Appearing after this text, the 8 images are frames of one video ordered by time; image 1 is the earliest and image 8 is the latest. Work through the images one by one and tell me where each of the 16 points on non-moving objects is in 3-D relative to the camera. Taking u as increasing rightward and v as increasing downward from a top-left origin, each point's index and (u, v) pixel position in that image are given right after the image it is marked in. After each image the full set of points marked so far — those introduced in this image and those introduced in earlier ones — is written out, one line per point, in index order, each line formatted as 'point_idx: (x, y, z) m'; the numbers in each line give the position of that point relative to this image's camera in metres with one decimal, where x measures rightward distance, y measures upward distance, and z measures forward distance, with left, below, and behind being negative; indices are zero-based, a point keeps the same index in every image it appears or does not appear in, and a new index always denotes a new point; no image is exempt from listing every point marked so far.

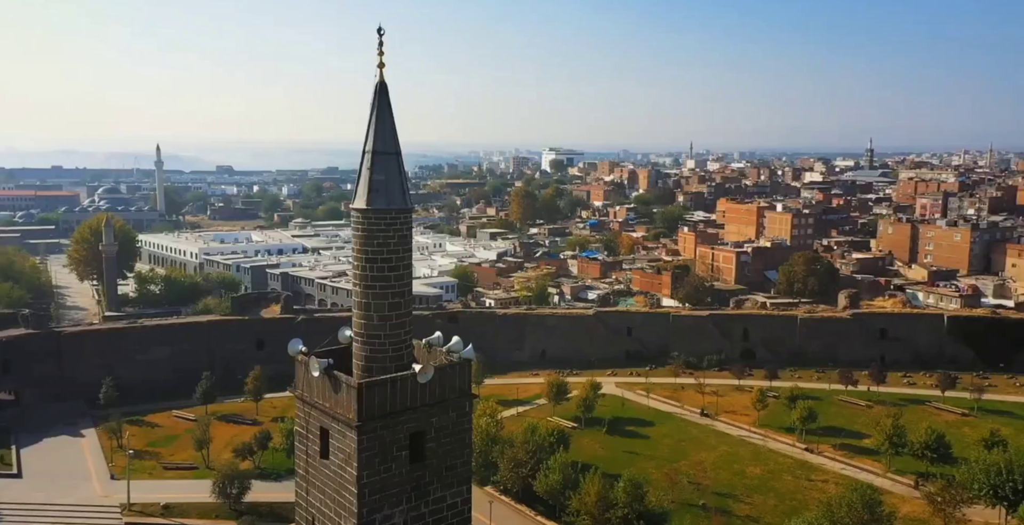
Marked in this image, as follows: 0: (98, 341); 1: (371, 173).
0: (-9.0, -1.7, +16.8) m
1: (-0.7, +0.5, +3.8) m
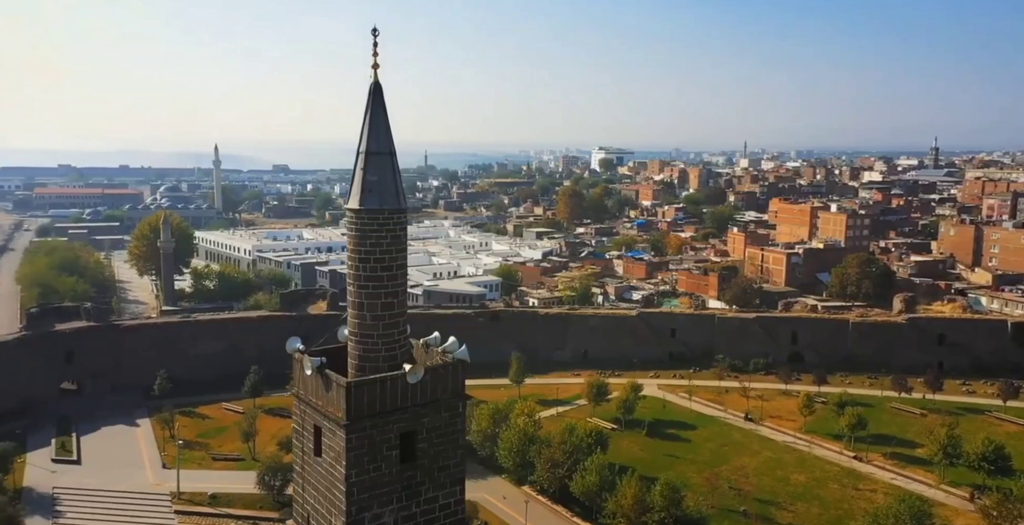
0: (-8.1, -1.7, +17.5) m
1: (-0.7, +0.5, +3.9) m
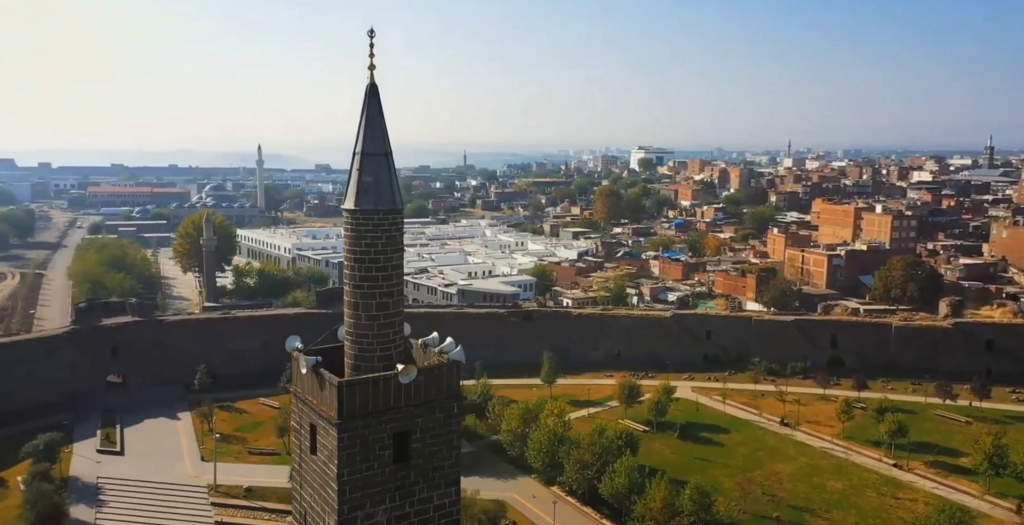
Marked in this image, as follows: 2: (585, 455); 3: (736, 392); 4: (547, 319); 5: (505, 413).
0: (-7.4, -1.6, +18.0) m
1: (-0.8, +0.5, +4.0) m
2: (+1.3, -3.4, +13.8) m
3: (+5.1, -3.0, +17.6) m
4: (+0.8, -1.4, +18.8) m
5: (-0.1, -3.0, +15.3) m
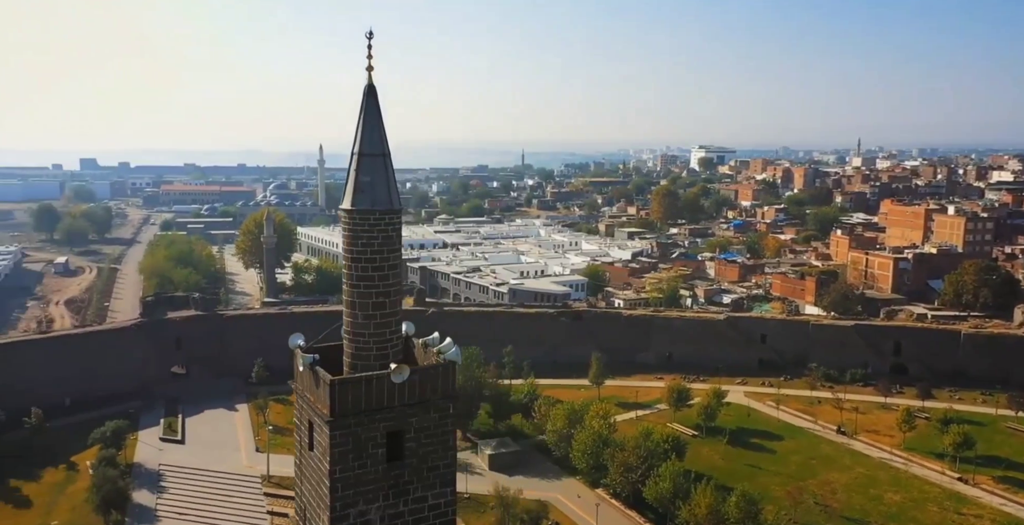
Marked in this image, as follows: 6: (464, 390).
0: (-6.2, -1.5, +18.6) m
1: (-0.8, +0.5, +4.1) m
2: (+2.1, -3.5, +13.7) m
3: (+6.2, -3.0, +17.1) m
4: (+2.0, -1.4, +18.7) m
5: (+0.8, -3.0, +15.3) m
6: (-1.0, -2.6, +15.5) m
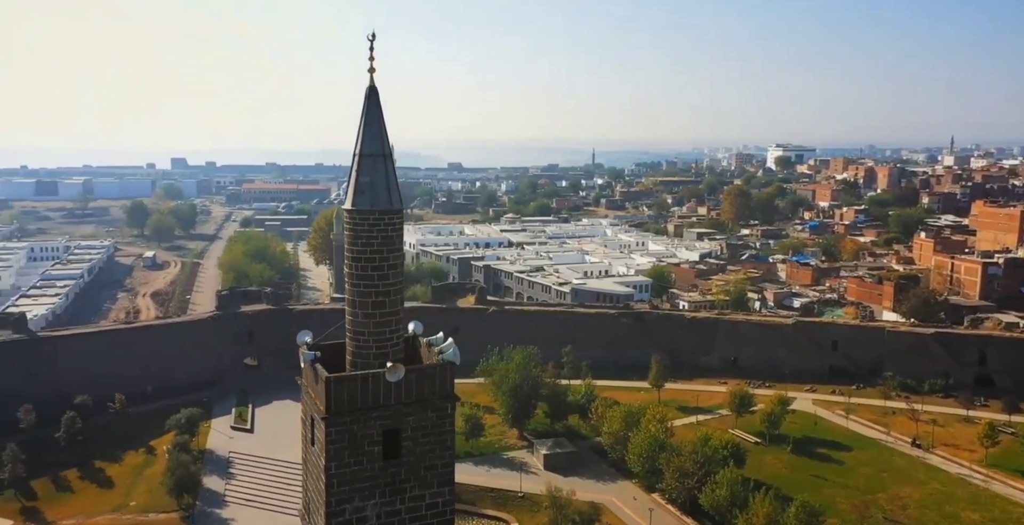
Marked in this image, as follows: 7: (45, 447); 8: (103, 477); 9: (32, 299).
0: (-4.7, -1.4, +19.2) m
1: (-0.8, +0.4, +4.1) m
2: (+3.0, -3.5, +13.4) m
3: (+7.5, -3.1, +16.4) m
4: (+3.5, -1.4, +18.4) m
5: (+1.9, -3.0, +15.2) m
6: (+0.2, -2.5, +15.5) m
7: (-9.2, -3.6, +15.3) m
8: (-7.6, -4.0, +14.4) m
9: (-12.2, -0.9, +19.7) m
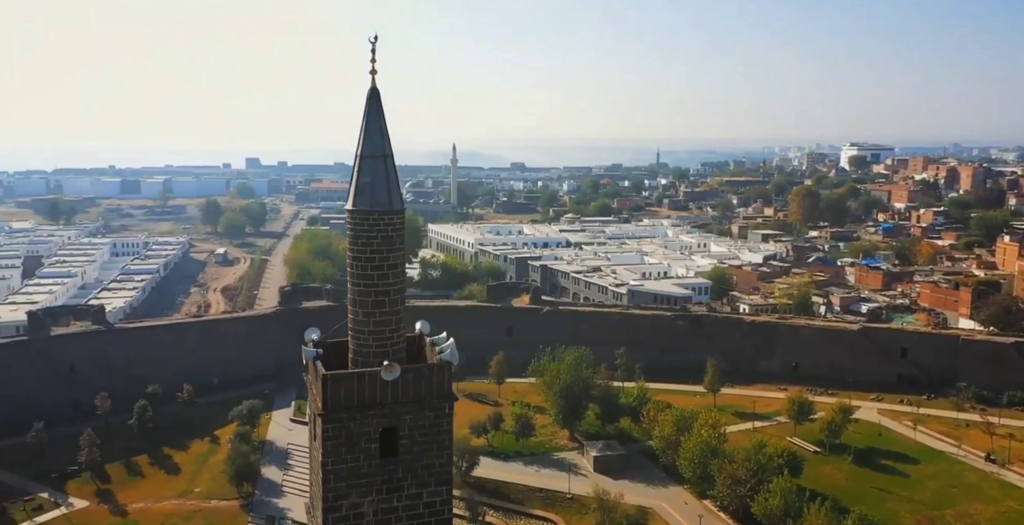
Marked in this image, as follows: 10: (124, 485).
0: (-3.3, -1.4, +19.6) m
1: (-0.8, +0.5, +4.2) m
2: (+3.8, -3.5, +13.1) m
3: (+8.5, -3.2, +15.7) m
4: (+4.8, -1.4, +18.0) m
5: (+2.8, -3.0, +14.9) m
6: (+1.2, -2.5, +15.4) m
7: (-8.2, -3.5, +16.1) m
8: (-6.7, -3.9, +15.1) m
9: (-10.7, -0.8, +20.7) m
10: (-7.1, -4.1, +14.2) m
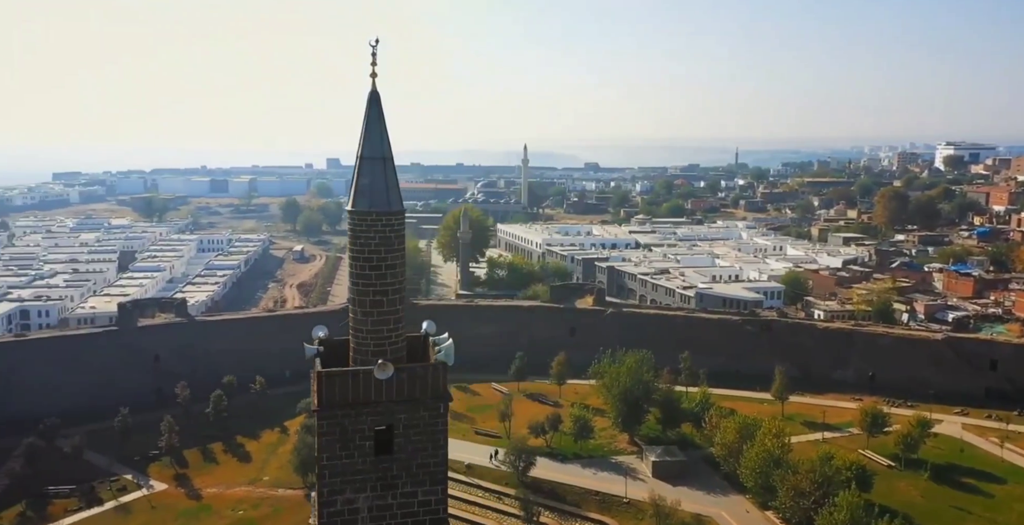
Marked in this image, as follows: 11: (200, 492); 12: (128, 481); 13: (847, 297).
0: (-1.6, -1.4, +19.8) m
1: (-0.8, +0.5, +4.3) m
2: (+4.7, -3.6, +12.6) m
3: (+9.6, -3.3, +14.6) m
4: (+6.2, -1.5, +17.3) m
5: (+3.9, -3.1, +14.5) m
6: (+2.4, -2.6, +15.2) m
7: (-6.9, -3.4, +16.9) m
8: (-5.5, -3.8, +15.7) m
9: (-8.9, -0.7, +21.7) m
10: (-6.1, -4.0, +14.9) m
11: (-5.7, -4.2, +14.0) m
12: (-7.2, -4.1, +14.4) m
13: (+8.5, -0.9, +19.5) m
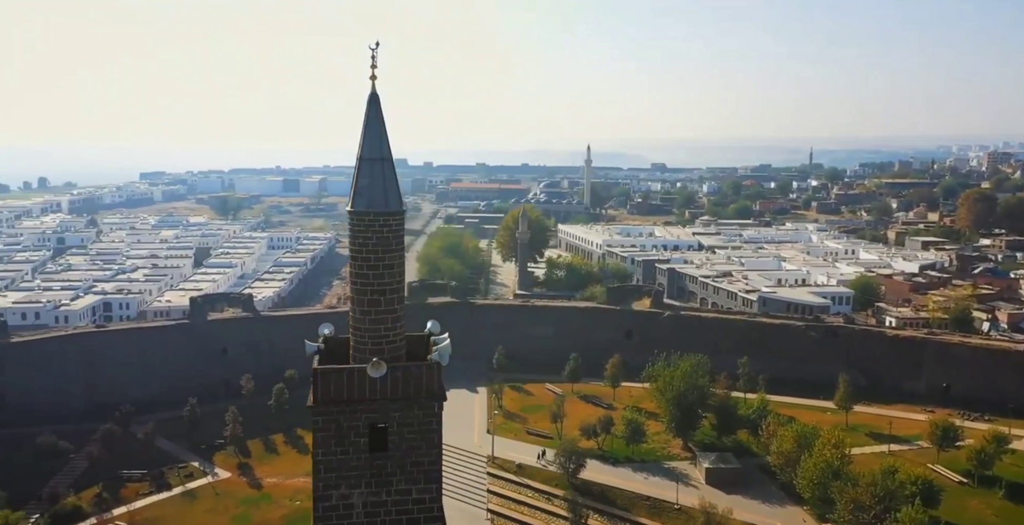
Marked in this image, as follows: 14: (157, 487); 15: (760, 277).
0: (-0.2, -1.4, +19.8) m
1: (-0.8, +0.5, +4.3) m
2: (+5.4, -3.7, +12.0) m
3: (+10.5, -3.4, +13.6) m
4: (+7.4, -1.6, +16.6) m
5: (+4.9, -3.1, +14.0) m
6: (+3.3, -2.6, +14.9) m
7: (-5.7, -3.4, +17.4) m
8: (-4.5, -3.8, +16.1) m
9: (-7.2, -0.6, +22.4) m
10: (-5.1, -3.9, +15.4) m
11: (-4.8, -4.1, +14.5) m
12: (-6.2, -4.0, +15.0) m
13: (+9.9, -1.0, +18.5) m
14: (-6.5, -4.1, +14.1) m
15: (+6.5, -0.4, +19.9) m
